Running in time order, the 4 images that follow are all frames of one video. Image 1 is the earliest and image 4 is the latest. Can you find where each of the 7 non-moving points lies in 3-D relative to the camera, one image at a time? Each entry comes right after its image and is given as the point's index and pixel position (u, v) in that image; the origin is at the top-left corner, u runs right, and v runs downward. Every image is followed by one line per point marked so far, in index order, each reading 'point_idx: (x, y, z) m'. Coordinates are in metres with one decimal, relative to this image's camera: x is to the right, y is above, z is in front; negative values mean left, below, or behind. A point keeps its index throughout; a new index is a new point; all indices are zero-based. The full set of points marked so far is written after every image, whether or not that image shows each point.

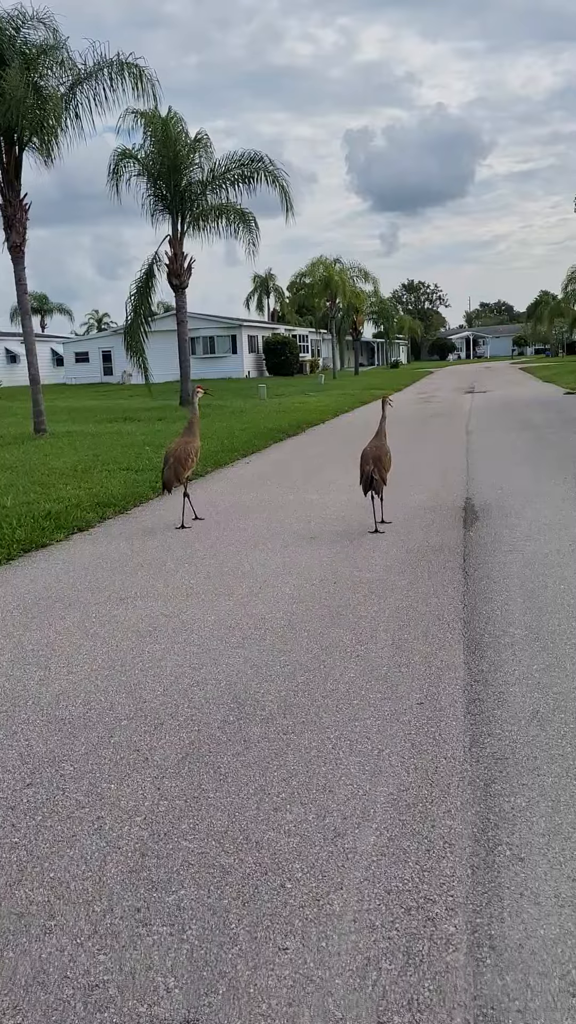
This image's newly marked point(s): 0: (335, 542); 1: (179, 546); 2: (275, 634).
0: (+0.4, -0.3, +7.6) m
1: (-1.0, -0.3, +7.7) m
2: (-0.1, -0.7, +5.0) m
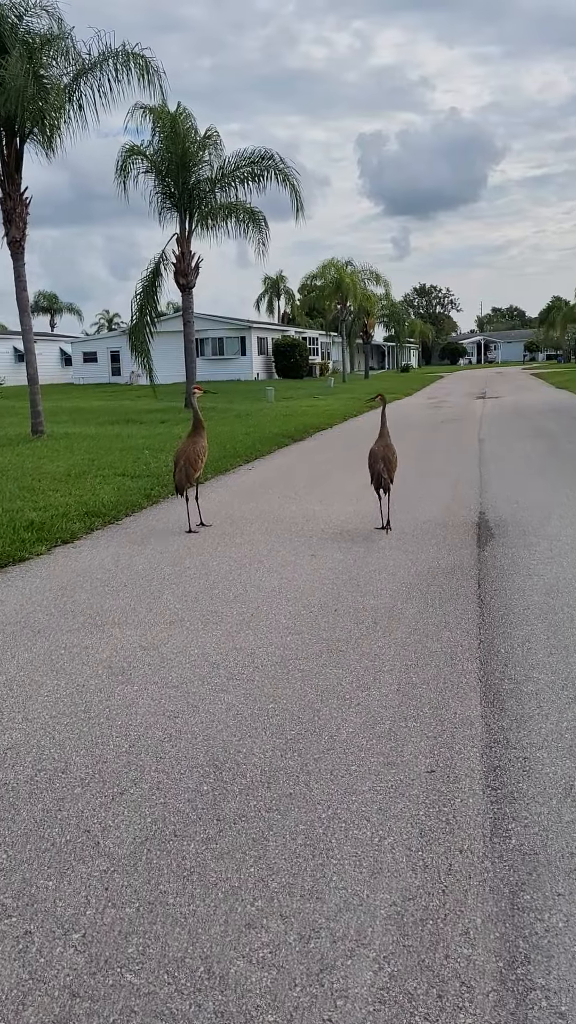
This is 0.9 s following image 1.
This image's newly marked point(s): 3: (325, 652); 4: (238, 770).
0: (+0.4, -0.4, +7.0) m
1: (-1.0, -0.4, +7.1) m
2: (-0.1, -0.8, +4.4) m
3: (+0.2, -0.8, +4.7) m
4: (-0.2, -1.0, +3.3) m
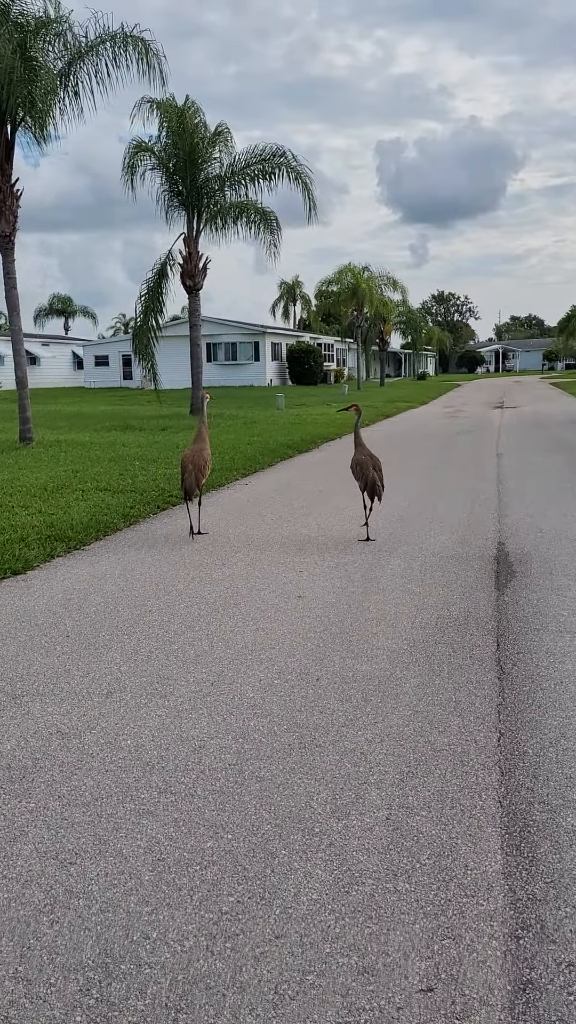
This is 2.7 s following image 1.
0: (+0.3, -0.6, +5.9) m
1: (-1.1, -0.6, +6.0) m
2: (-0.3, -1.1, +3.3) m
3: (0.0, -1.0, +3.6) m
4: (-0.4, -1.2, +2.2) m
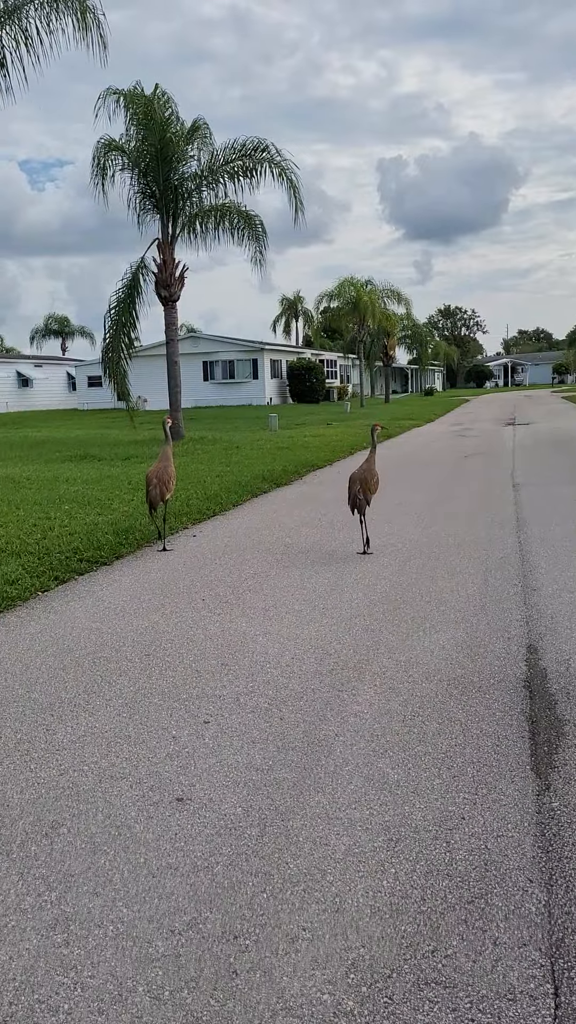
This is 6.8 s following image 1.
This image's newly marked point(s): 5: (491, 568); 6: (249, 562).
0: (-0.2, -1.2, +3.2) m
1: (-1.6, -1.2, +3.3) m
2: (-0.8, -1.5, +0.5) m
3: (-0.5, -1.5, +0.9) m
4: (-0.9, -1.7, -0.5) m
5: (+1.8, -0.5, +7.4) m
6: (-0.4, -0.5, +8.0) m
